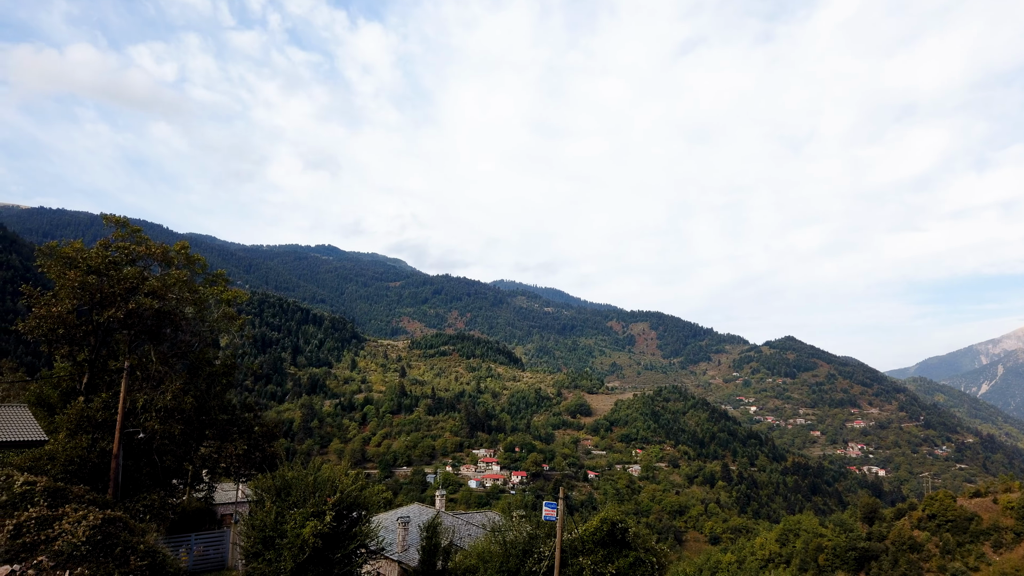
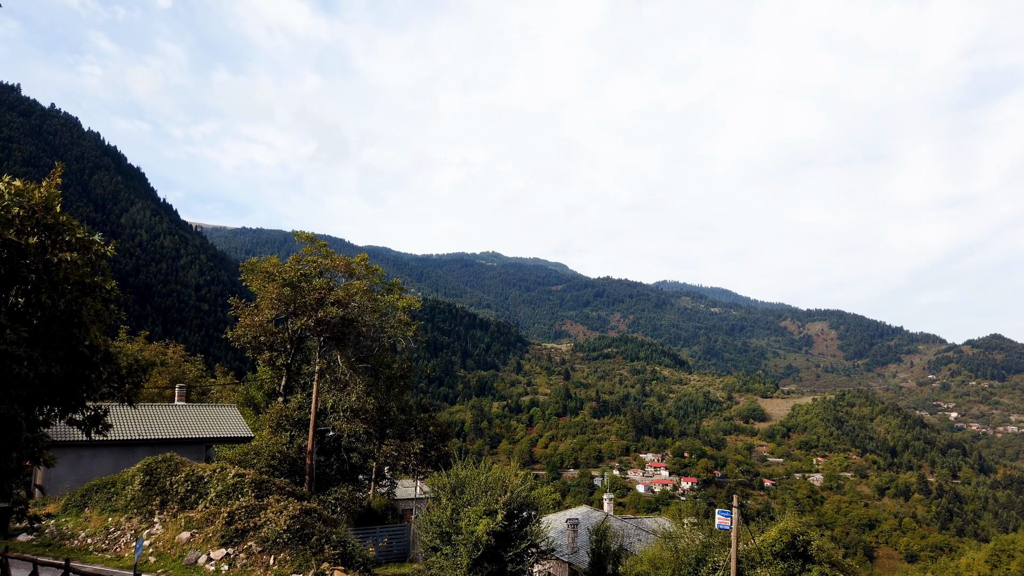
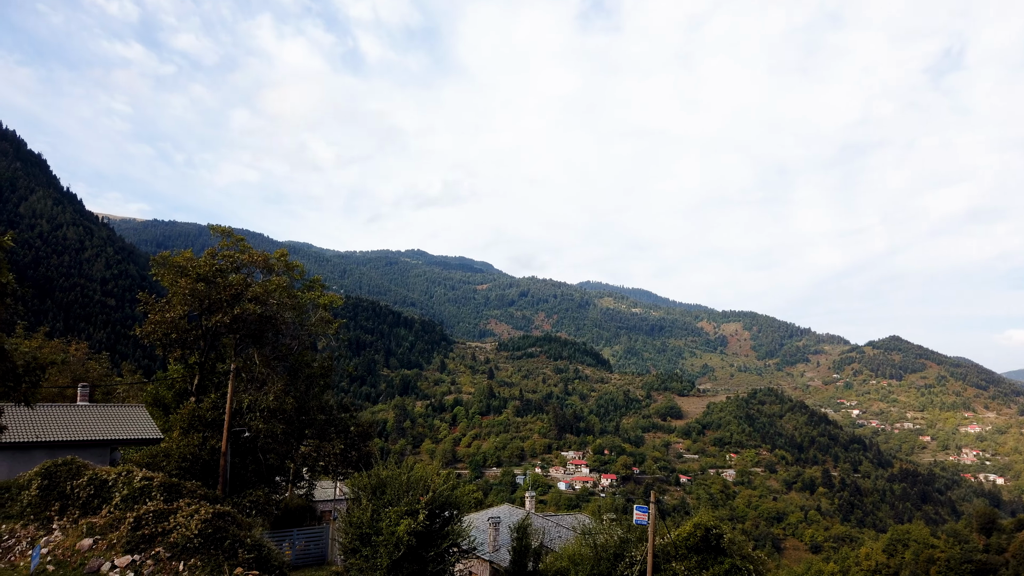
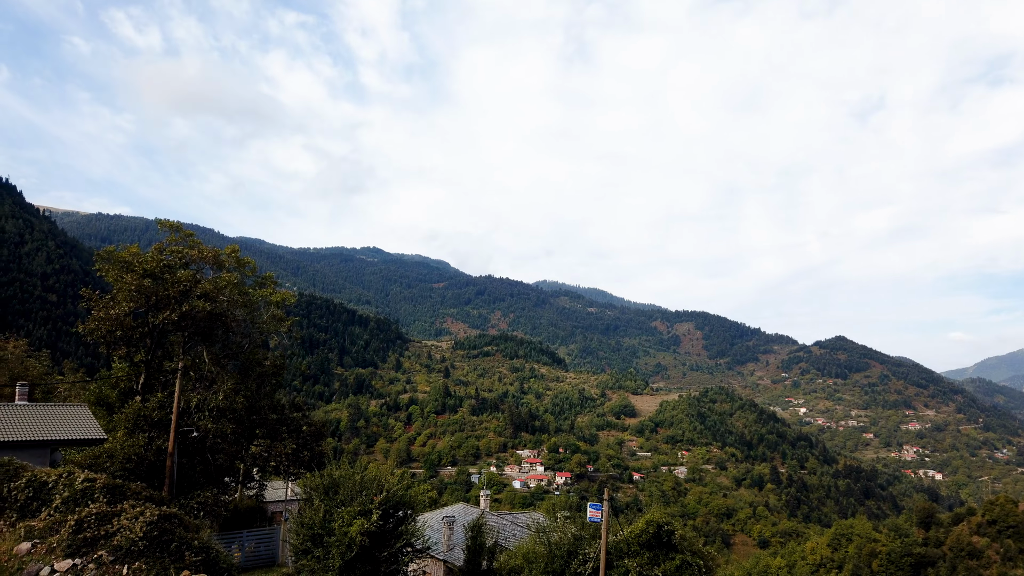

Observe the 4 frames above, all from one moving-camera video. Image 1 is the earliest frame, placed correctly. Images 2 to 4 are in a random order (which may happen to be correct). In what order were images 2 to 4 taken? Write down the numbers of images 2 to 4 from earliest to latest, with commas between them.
4, 3, 2
